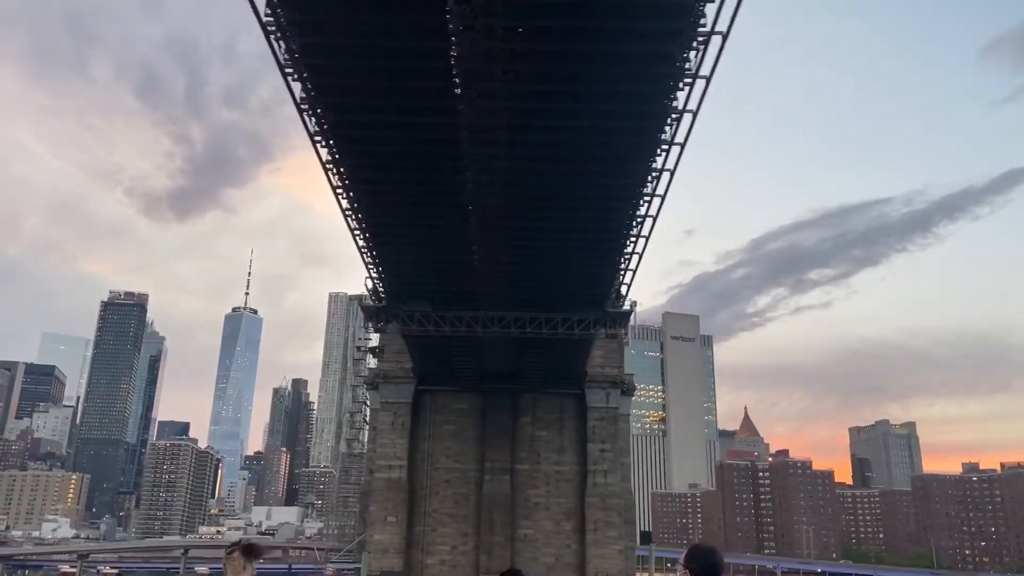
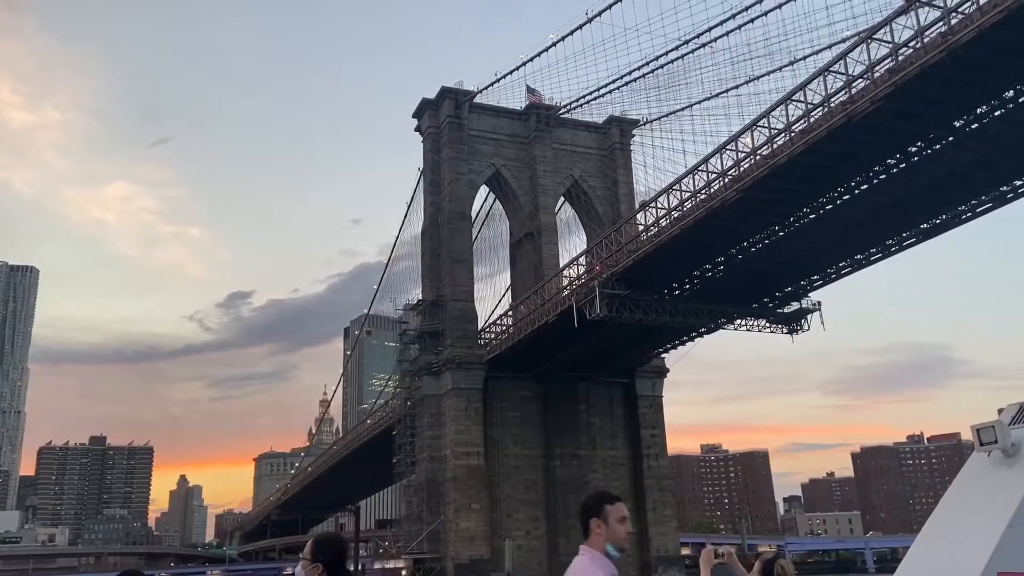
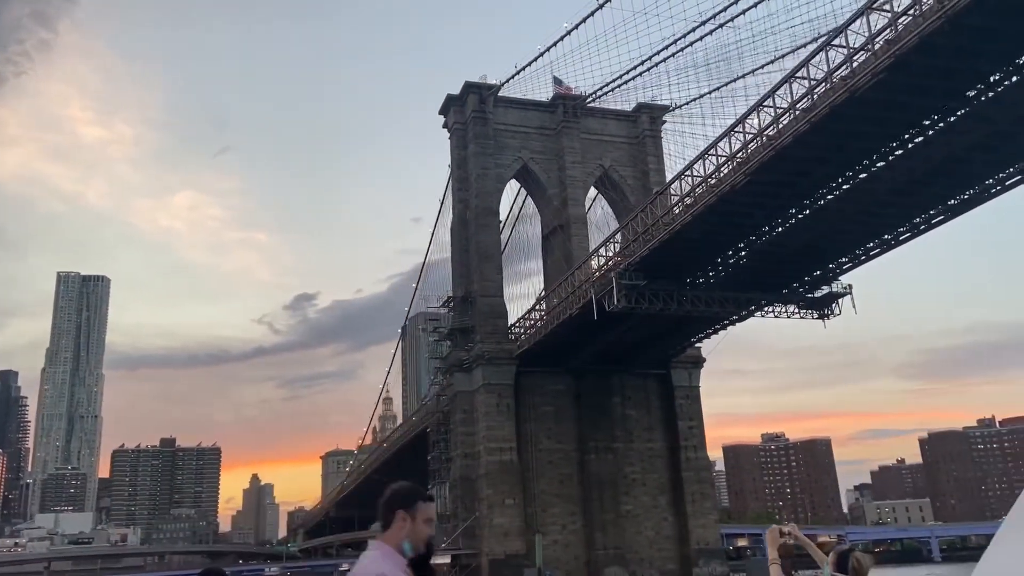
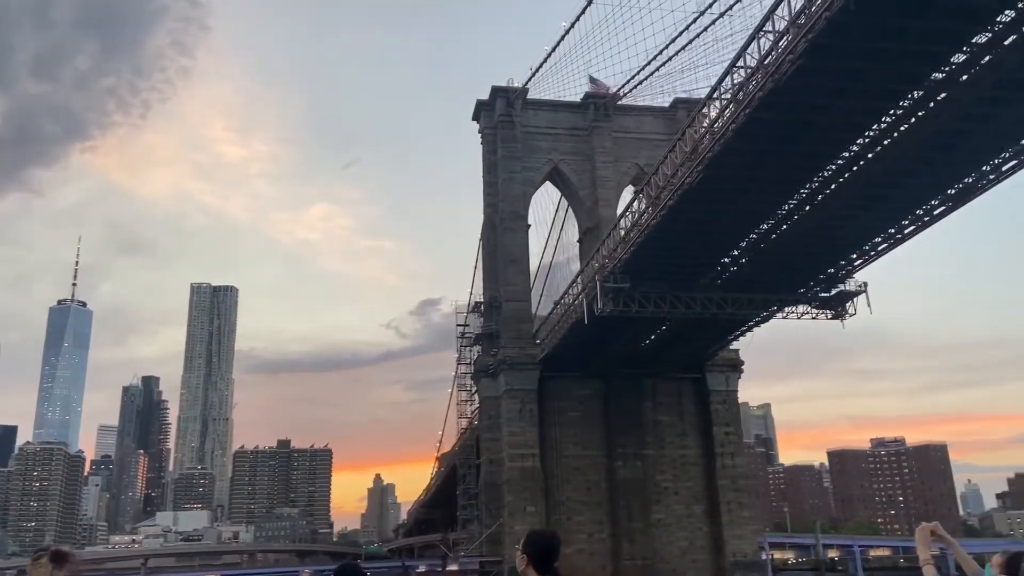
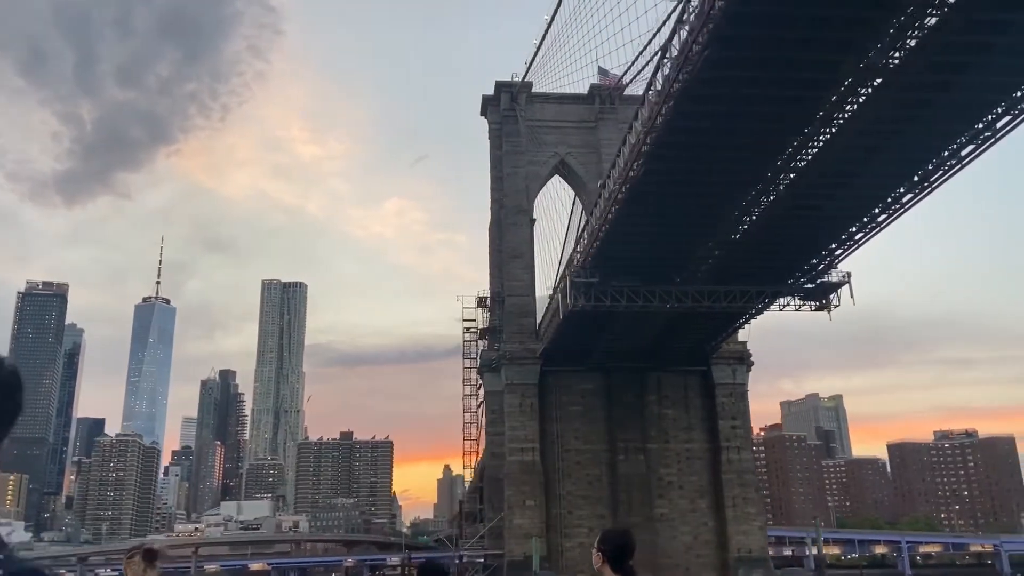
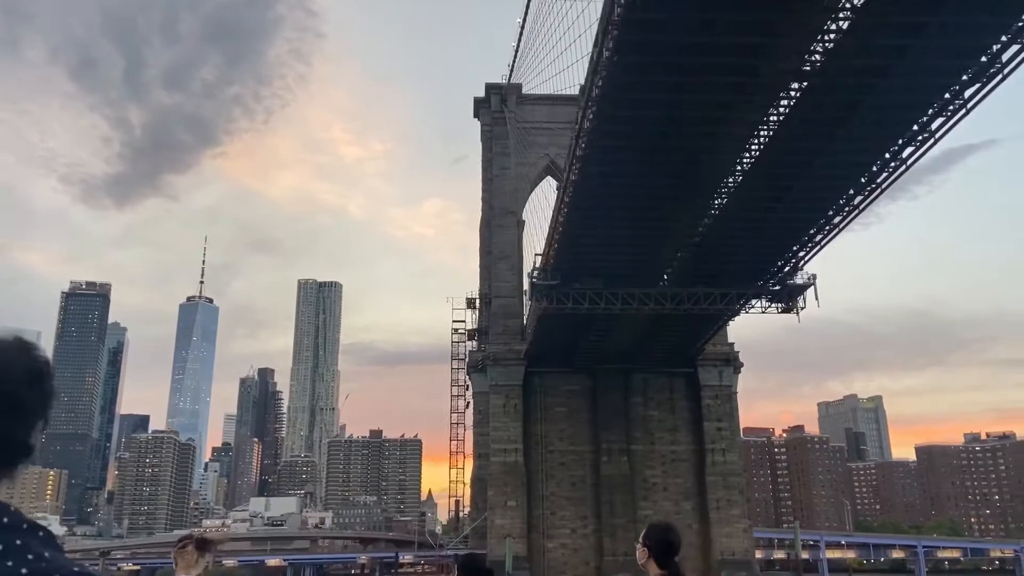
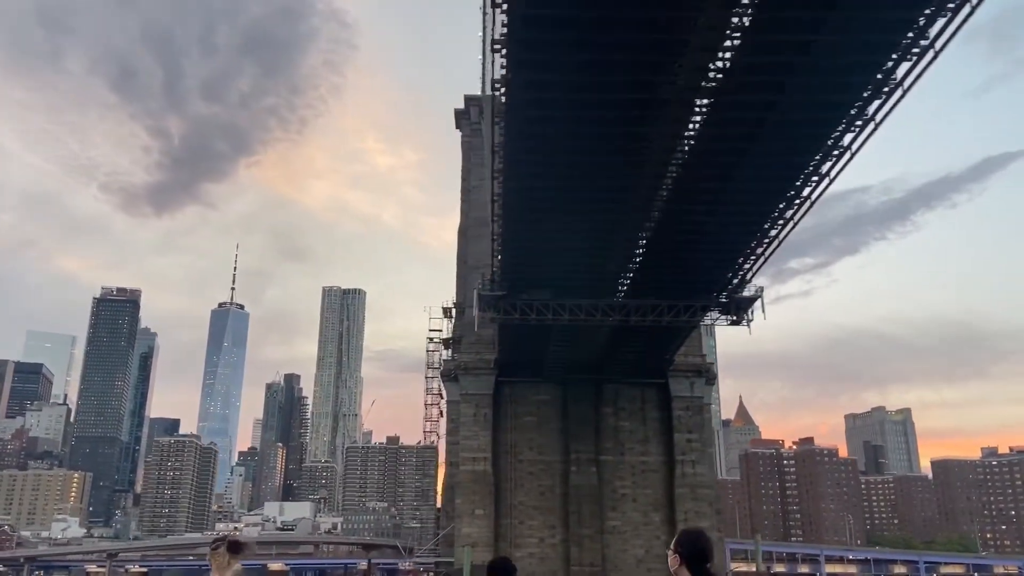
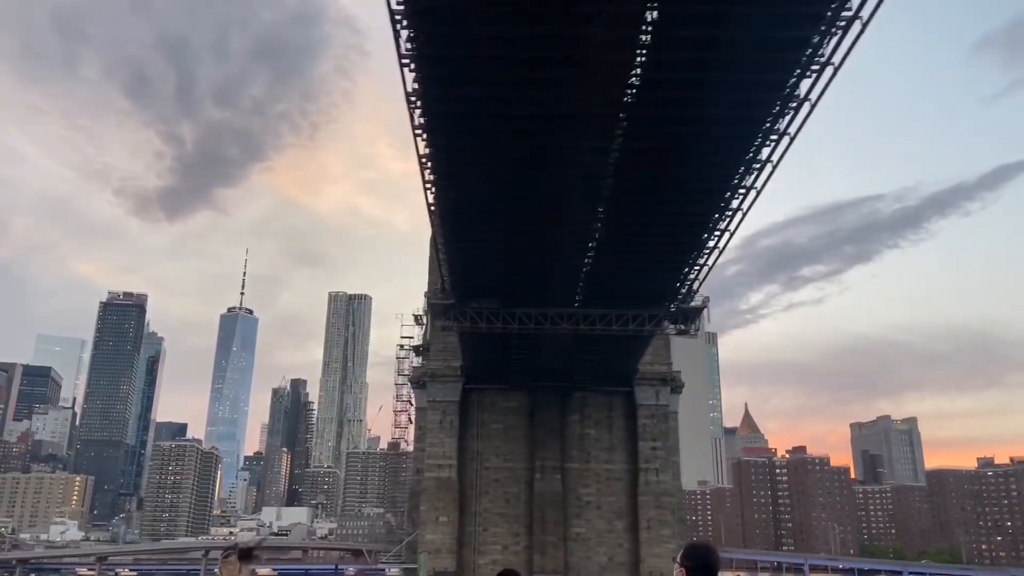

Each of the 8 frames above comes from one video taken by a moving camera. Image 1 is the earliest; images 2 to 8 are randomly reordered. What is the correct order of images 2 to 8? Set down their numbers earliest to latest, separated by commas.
8, 7, 6, 5, 4, 3, 2
